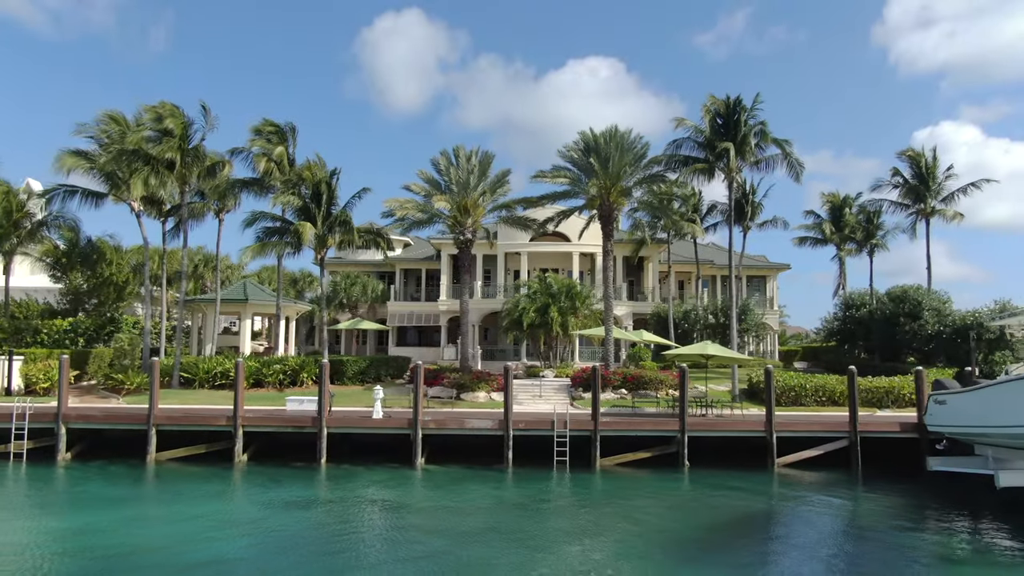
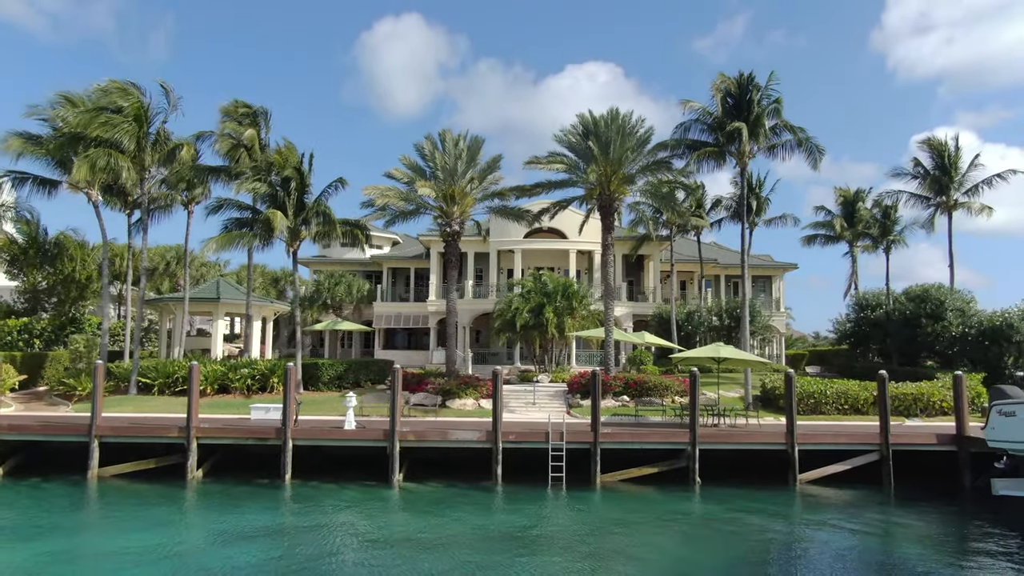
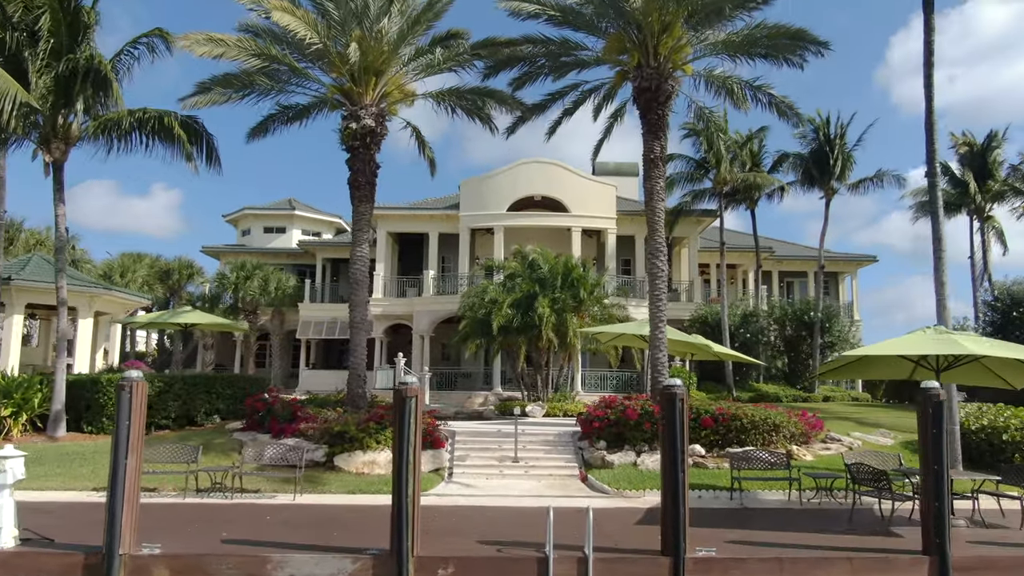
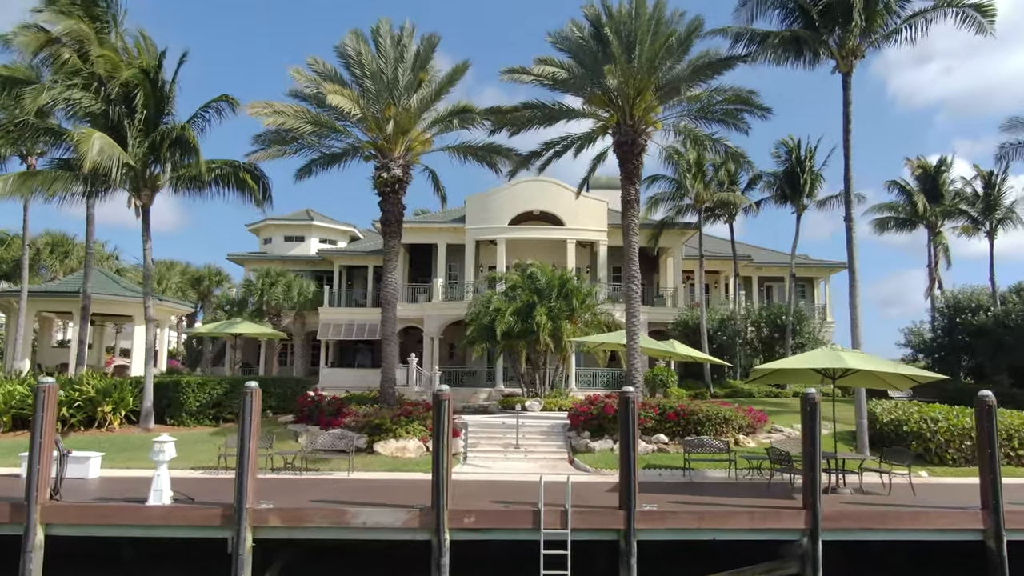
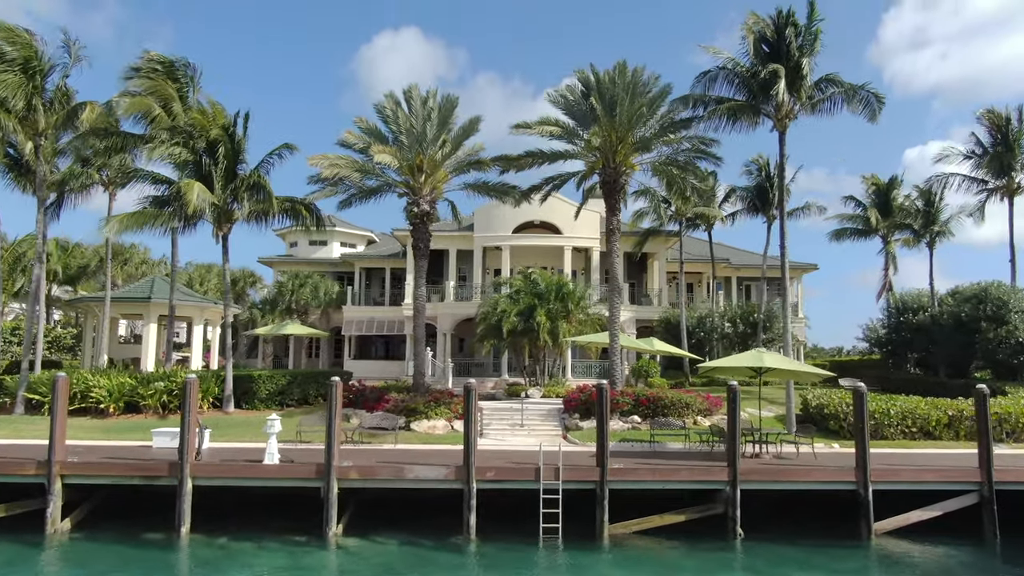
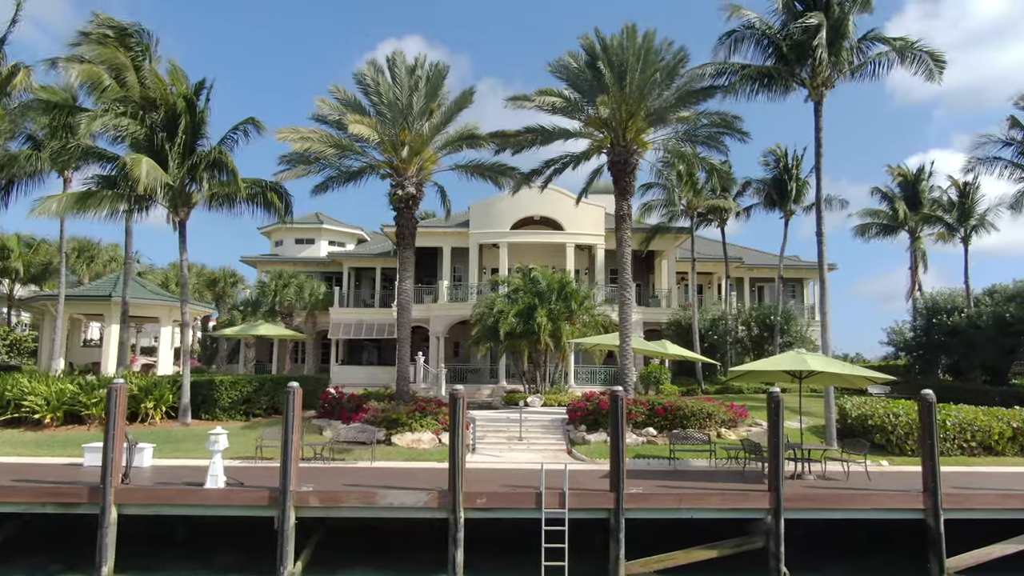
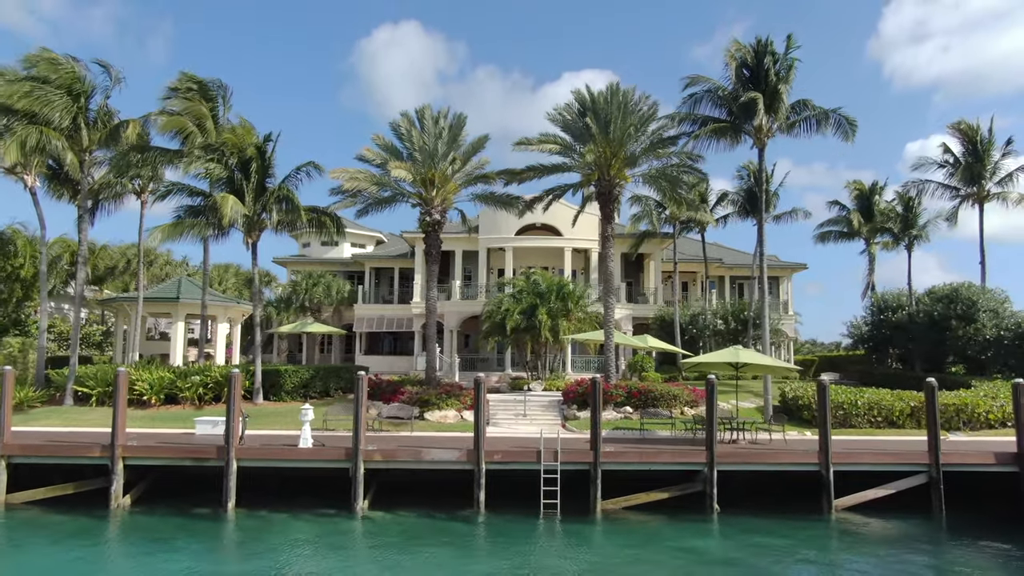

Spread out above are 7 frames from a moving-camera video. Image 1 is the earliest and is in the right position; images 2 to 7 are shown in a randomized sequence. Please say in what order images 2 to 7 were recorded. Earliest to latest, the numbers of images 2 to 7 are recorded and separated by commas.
2, 7, 5, 6, 4, 3
